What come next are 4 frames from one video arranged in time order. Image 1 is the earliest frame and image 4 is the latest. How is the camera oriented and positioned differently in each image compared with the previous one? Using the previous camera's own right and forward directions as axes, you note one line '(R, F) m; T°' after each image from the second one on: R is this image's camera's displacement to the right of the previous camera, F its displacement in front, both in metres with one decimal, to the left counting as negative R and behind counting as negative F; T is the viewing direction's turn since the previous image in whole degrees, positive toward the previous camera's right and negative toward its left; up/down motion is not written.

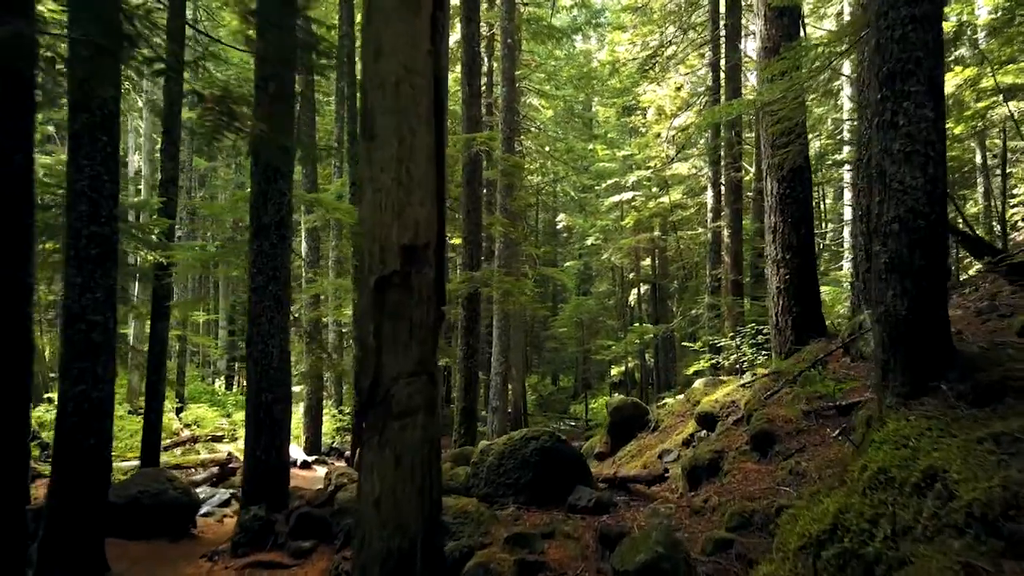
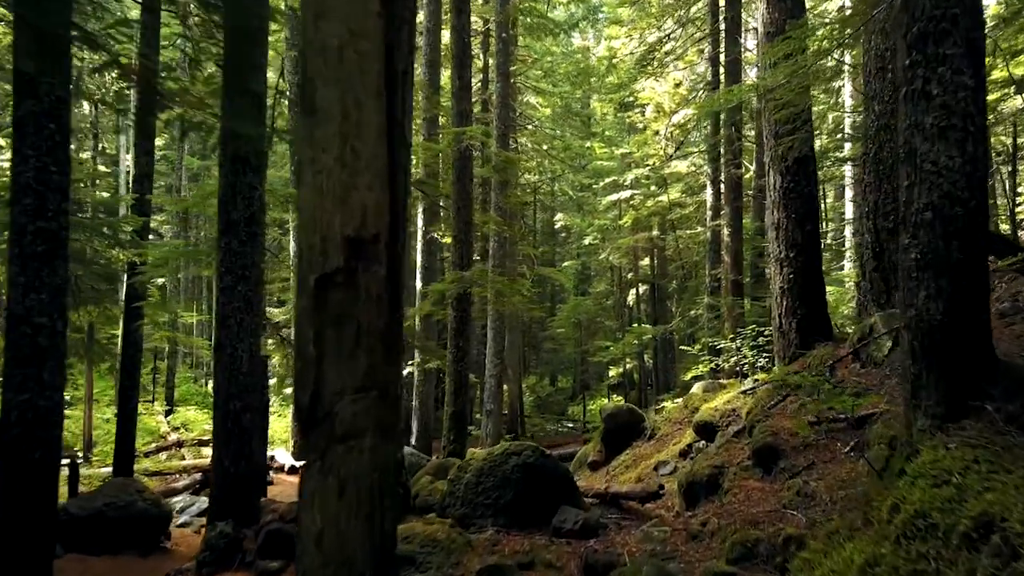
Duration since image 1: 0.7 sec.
(+0.1, +0.4) m; 0°
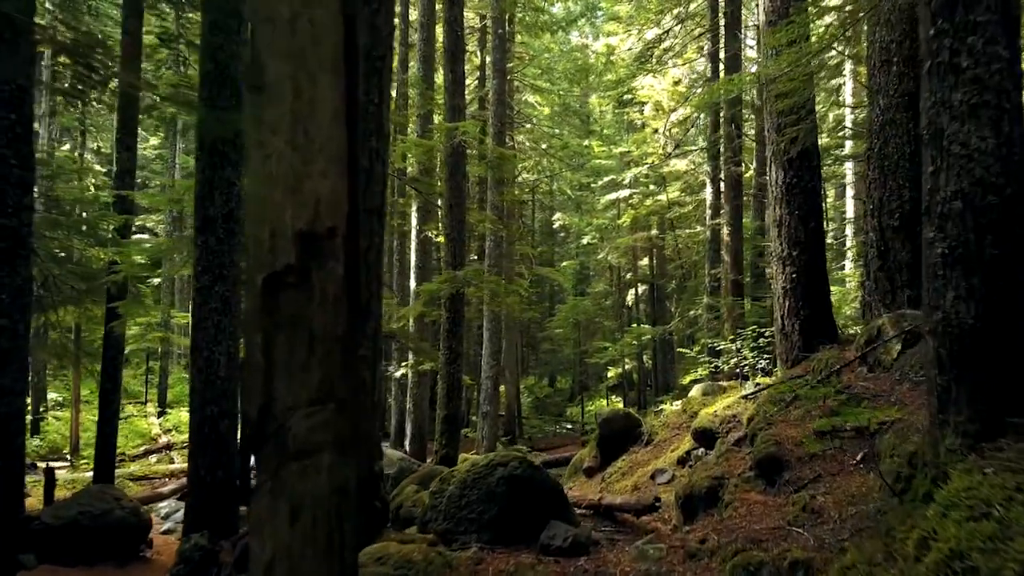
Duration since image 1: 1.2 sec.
(+0.1, +0.3) m; 0°
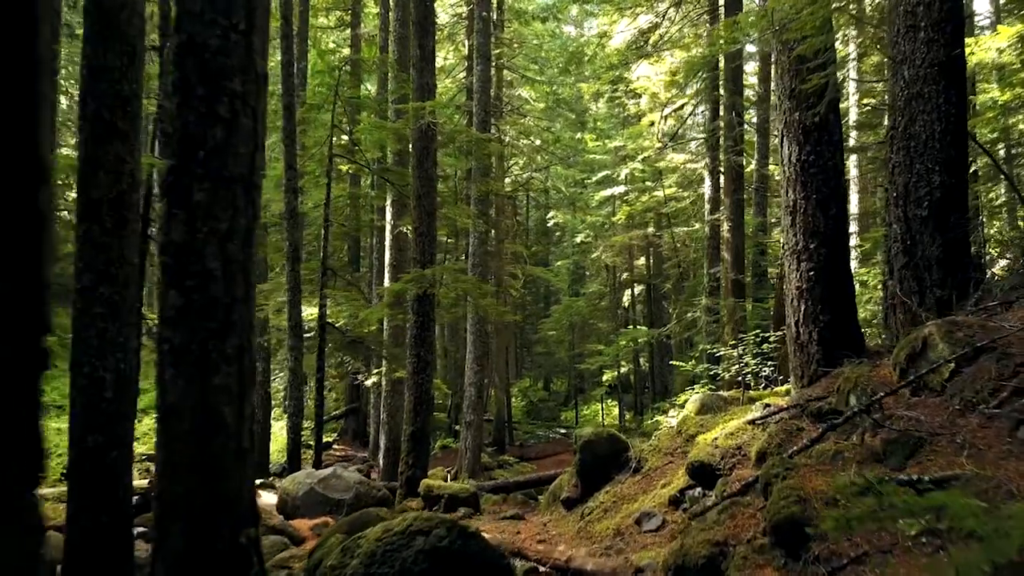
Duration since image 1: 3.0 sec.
(+0.3, +1.2) m; 0°
